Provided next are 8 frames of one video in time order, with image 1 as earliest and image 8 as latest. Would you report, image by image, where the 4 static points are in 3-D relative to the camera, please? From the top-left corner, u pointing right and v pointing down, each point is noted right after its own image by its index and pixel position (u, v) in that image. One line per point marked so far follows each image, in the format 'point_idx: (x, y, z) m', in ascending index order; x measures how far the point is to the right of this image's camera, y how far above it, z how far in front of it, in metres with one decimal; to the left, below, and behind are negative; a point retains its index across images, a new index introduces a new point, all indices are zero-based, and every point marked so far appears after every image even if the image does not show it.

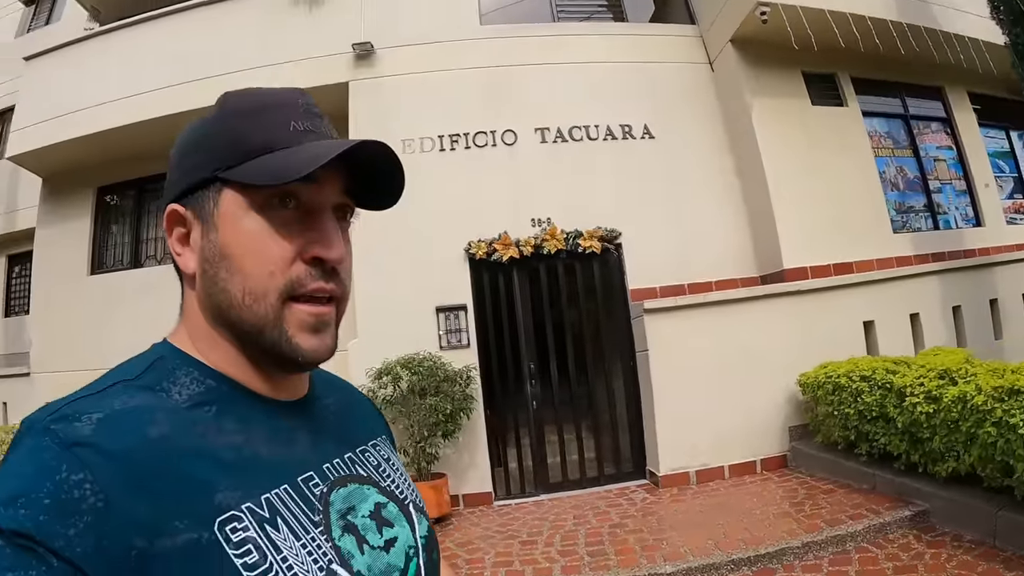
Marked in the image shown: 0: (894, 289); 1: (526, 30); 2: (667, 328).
0: (+4.5, 0.0, +6.1) m
1: (+0.2, +3.2, +6.5) m
2: (+1.6, -0.4, +5.6) m
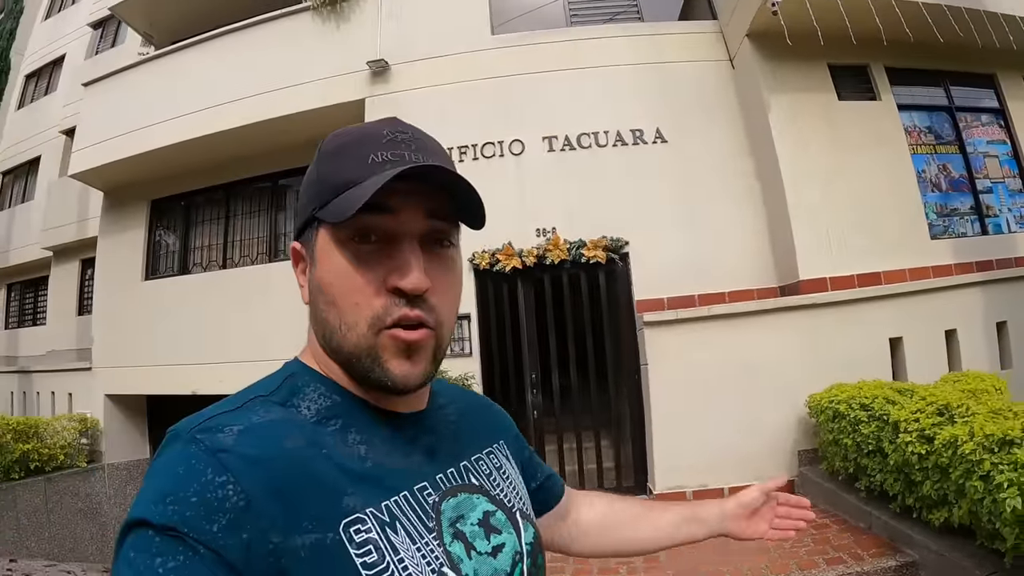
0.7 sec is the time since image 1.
0: (+4.5, -0.2, +5.7) m
1: (+0.3, +3.1, +6.5) m
2: (+1.6, -0.6, +5.5) m
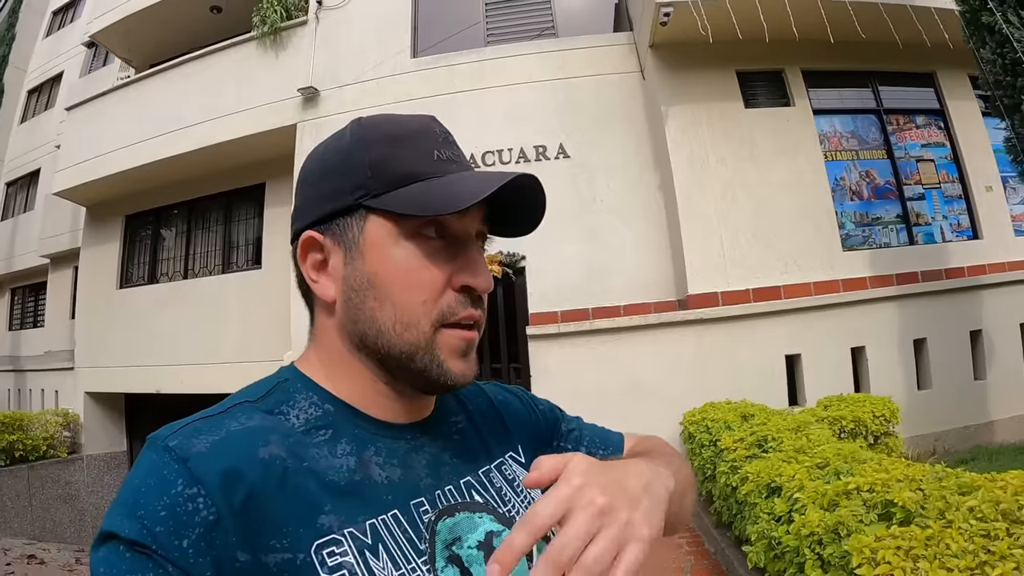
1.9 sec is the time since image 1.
0: (+3.3, -0.3, +5.5) m
1: (-0.7, +2.9, +6.7) m
2: (+0.4, -0.7, +5.6) m
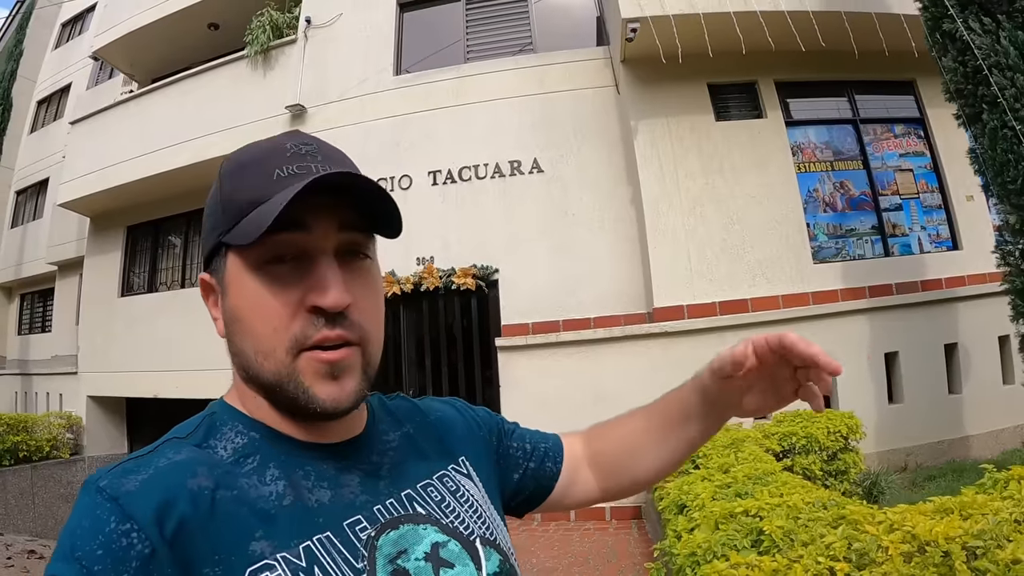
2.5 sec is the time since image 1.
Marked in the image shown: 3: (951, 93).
0: (+3.0, -0.5, +5.5) m
1: (-1.0, +2.8, +6.9) m
2: (+0.1, -0.9, +5.8) m
3: (+4.0, +1.8, +4.8) m
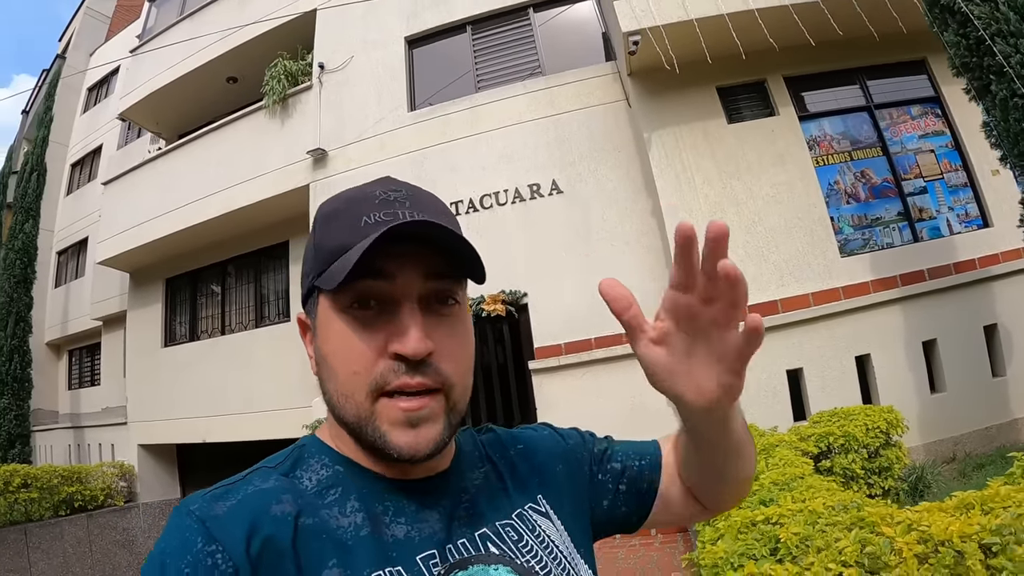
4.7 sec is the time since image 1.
0: (+3.4, -0.5, +5.5) m
1: (-0.9, +2.4, +7.1) m
2: (+0.5, -1.1, +5.8) m
3: (+4.2, +2.0, +4.8) m
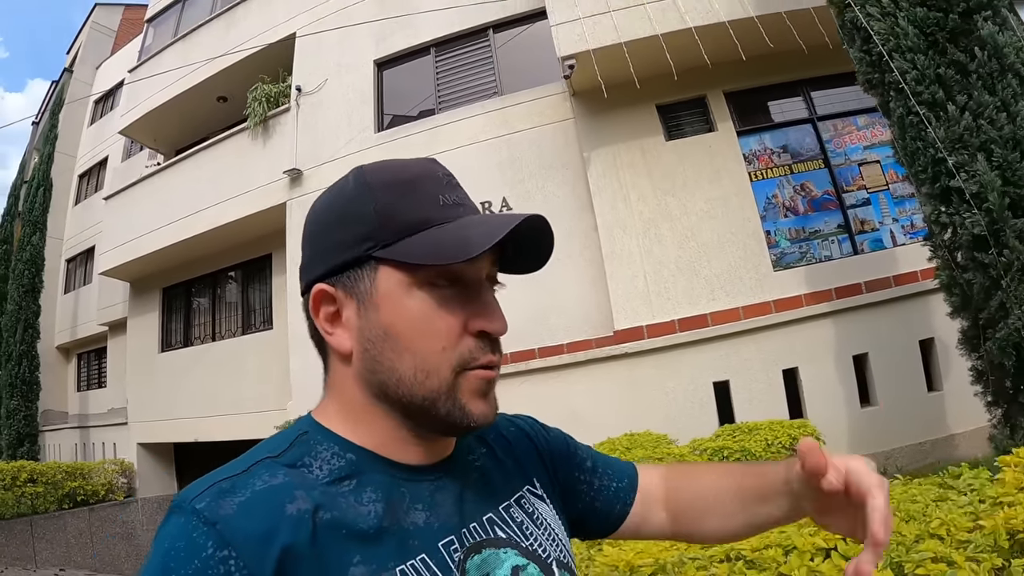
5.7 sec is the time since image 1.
0: (+2.7, -0.6, +5.7) m
1: (-1.5, +2.3, +7.5) m
2: (-0.2, -1.2, +6.1) m
3: (+3.4, +1.8, +4.9) m
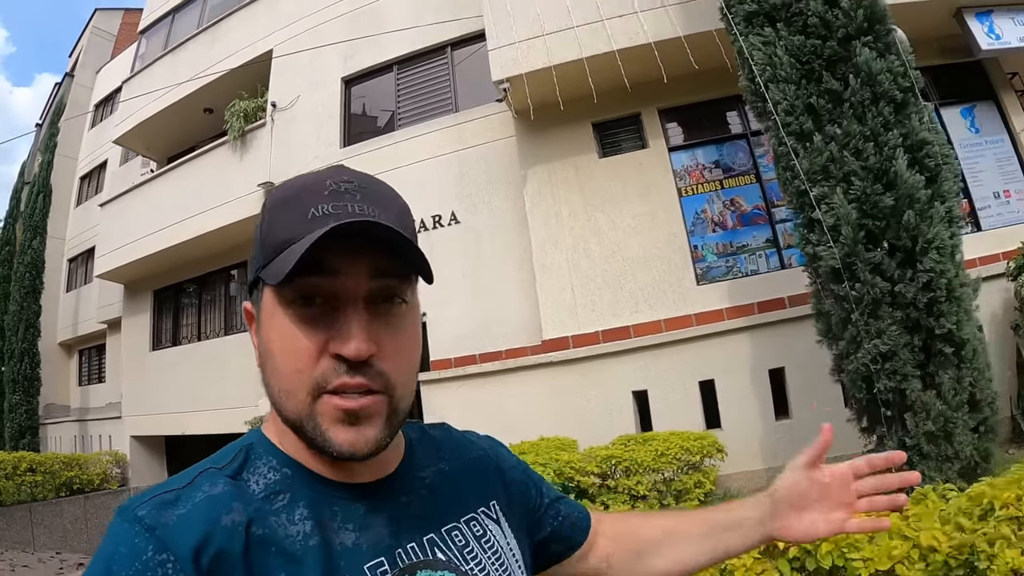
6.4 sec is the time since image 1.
0: (+1.9, -0.8, +5.9) m
1: (-2.2, +2.2, +7.9) m
2: (-1.0, -1.4, +6.5) m
3: (+2.6, +1.6, +5.1) m
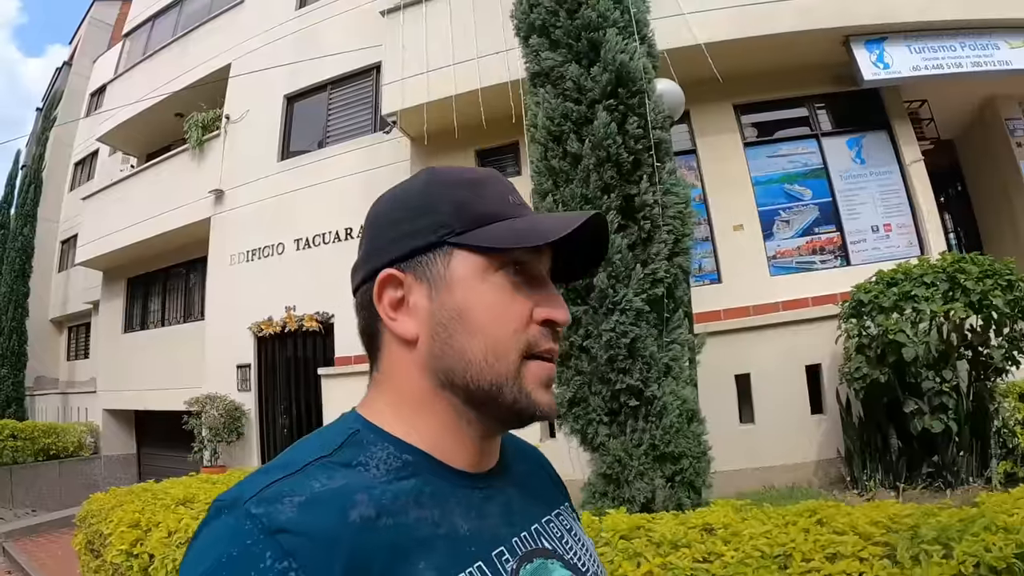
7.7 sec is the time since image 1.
0: (+0.2, -1.0, +6.4) m
1: (-3.6, +2.1, +8.6) m
2: (-2.7, -1.5, +7.2) m
3: (+0.9, +1.3, +5.5) m
